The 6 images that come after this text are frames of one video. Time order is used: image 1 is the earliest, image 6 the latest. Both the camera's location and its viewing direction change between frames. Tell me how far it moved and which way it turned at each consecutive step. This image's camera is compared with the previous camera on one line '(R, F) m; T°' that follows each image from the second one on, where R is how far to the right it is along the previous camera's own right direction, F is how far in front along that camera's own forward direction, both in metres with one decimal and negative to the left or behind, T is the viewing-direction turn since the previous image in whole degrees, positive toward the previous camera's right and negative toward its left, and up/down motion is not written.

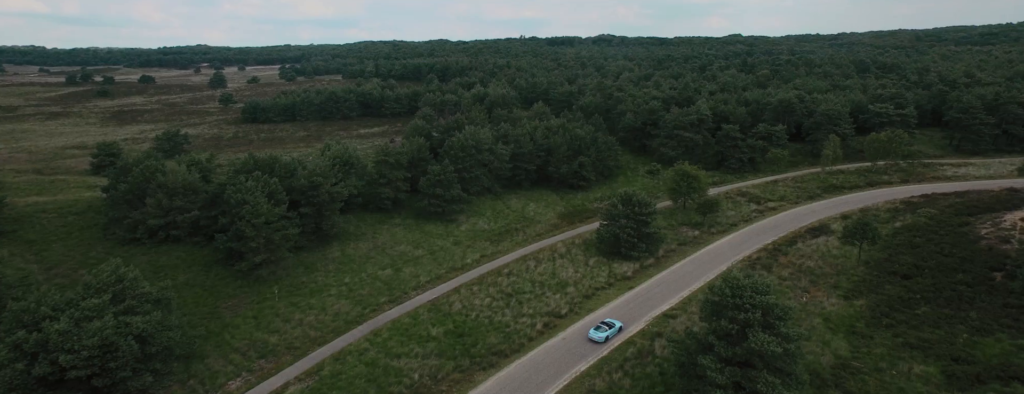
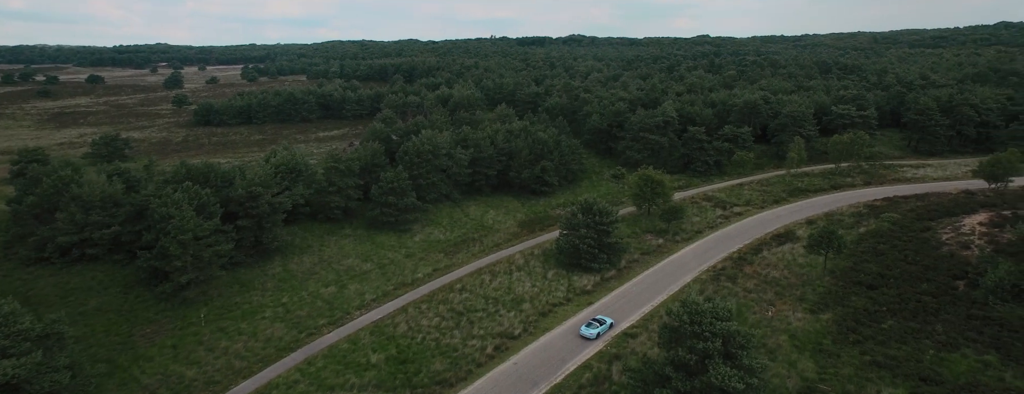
(+1.6, +2.6) m; +3°
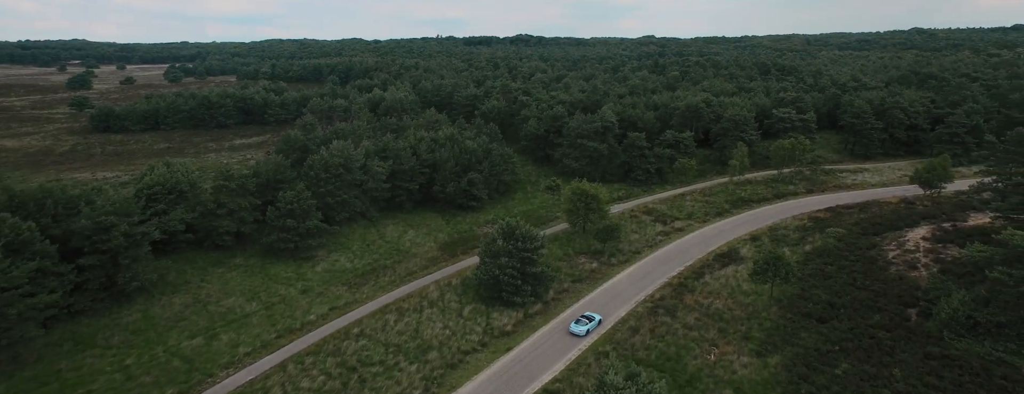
(+3.1, +5.8) m; +5°
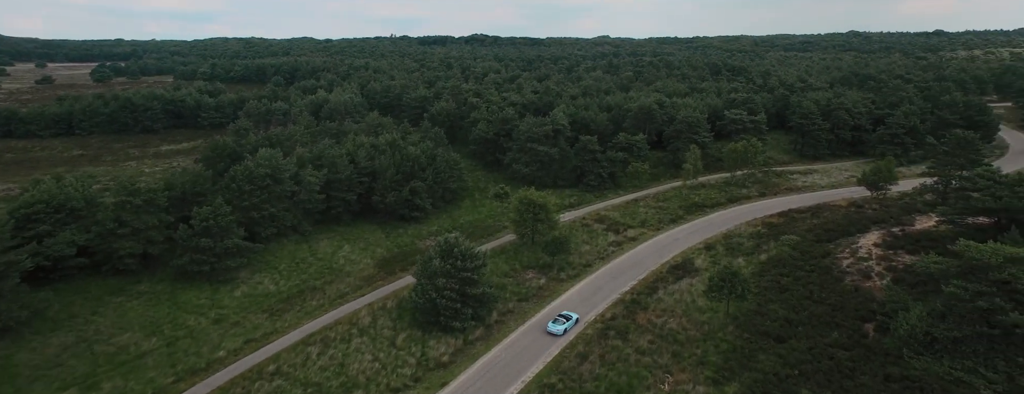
(+1.5, +3.2) m; +4°
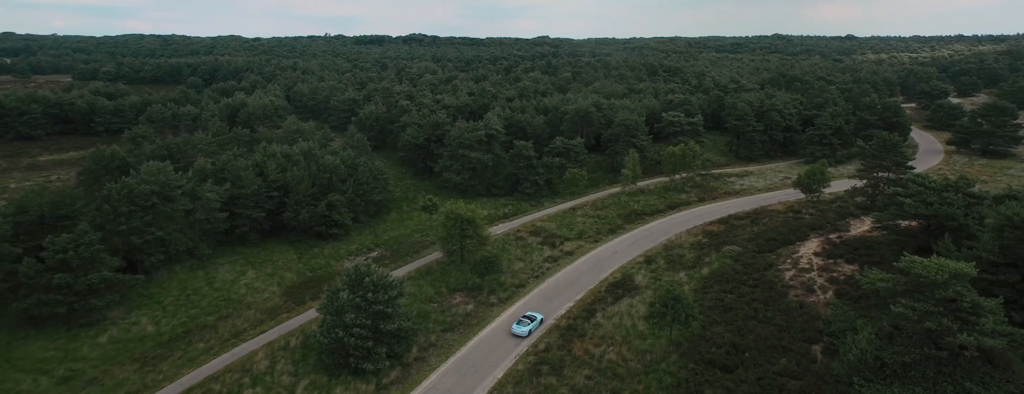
(+1.5, +3.9) m; +6°
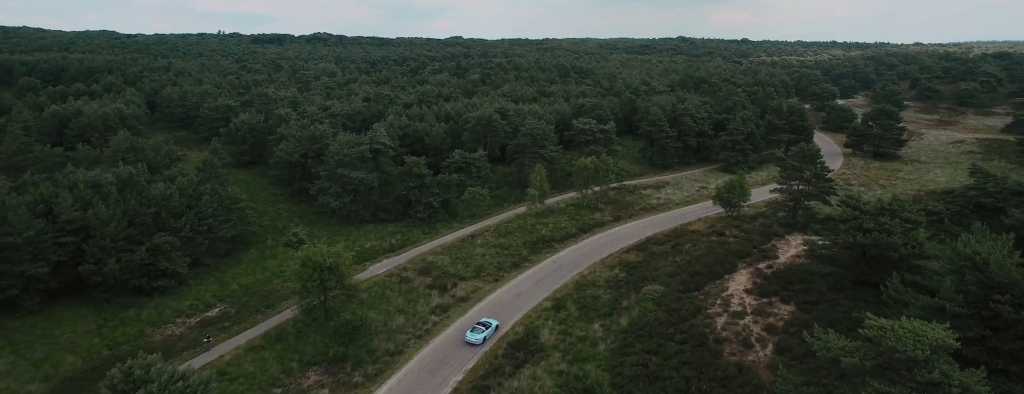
(+2.9, +8.0) m; +8°
